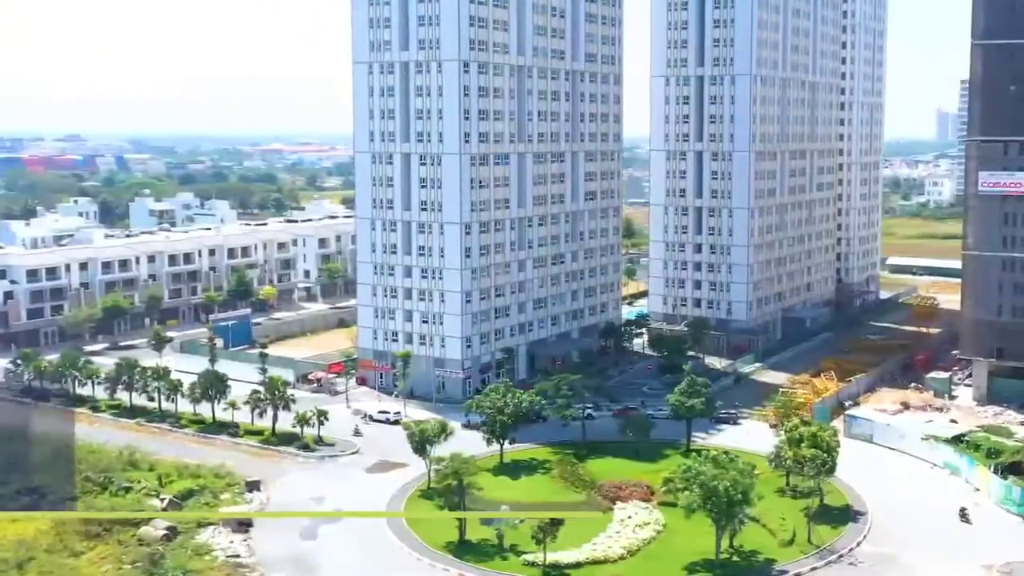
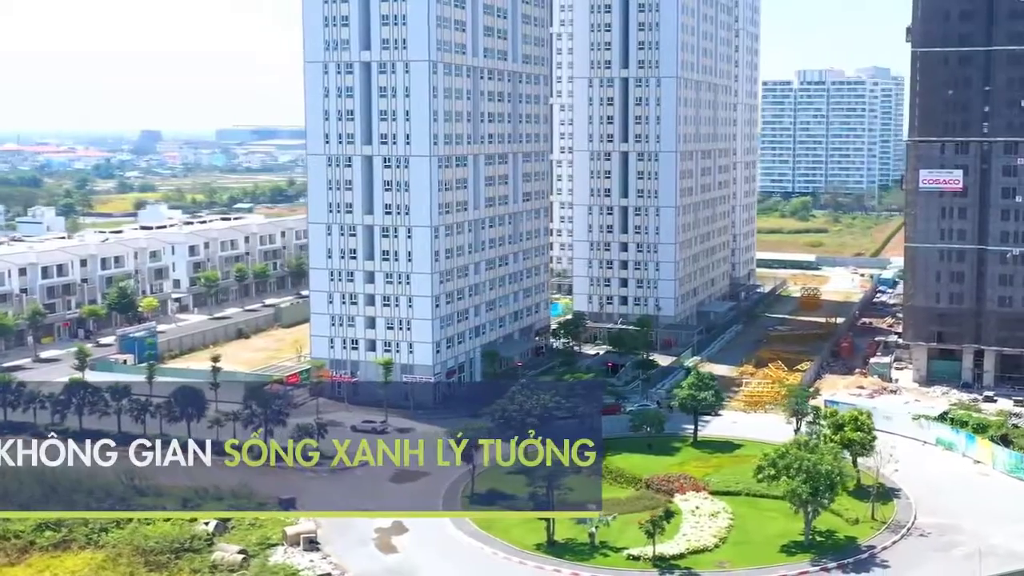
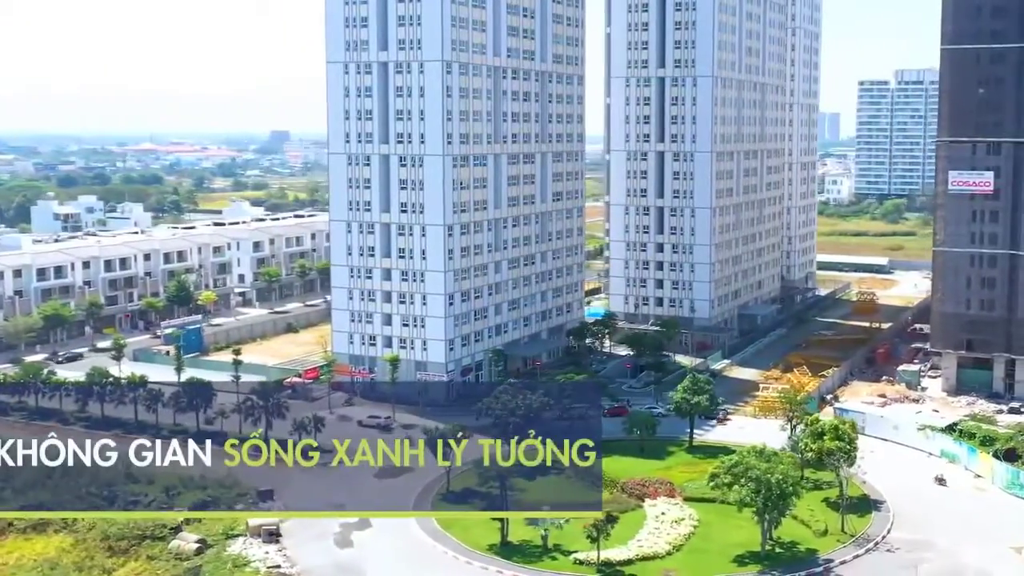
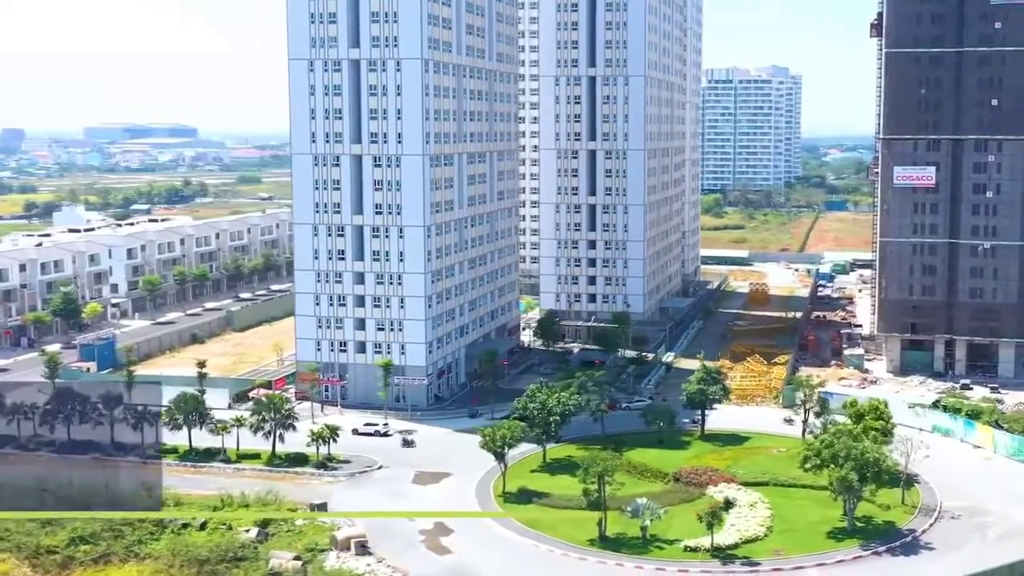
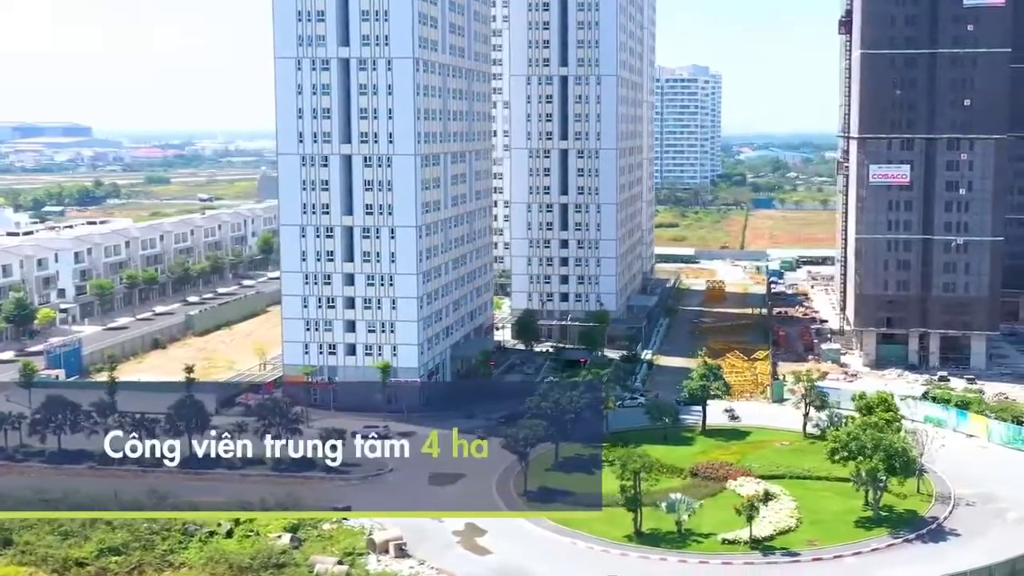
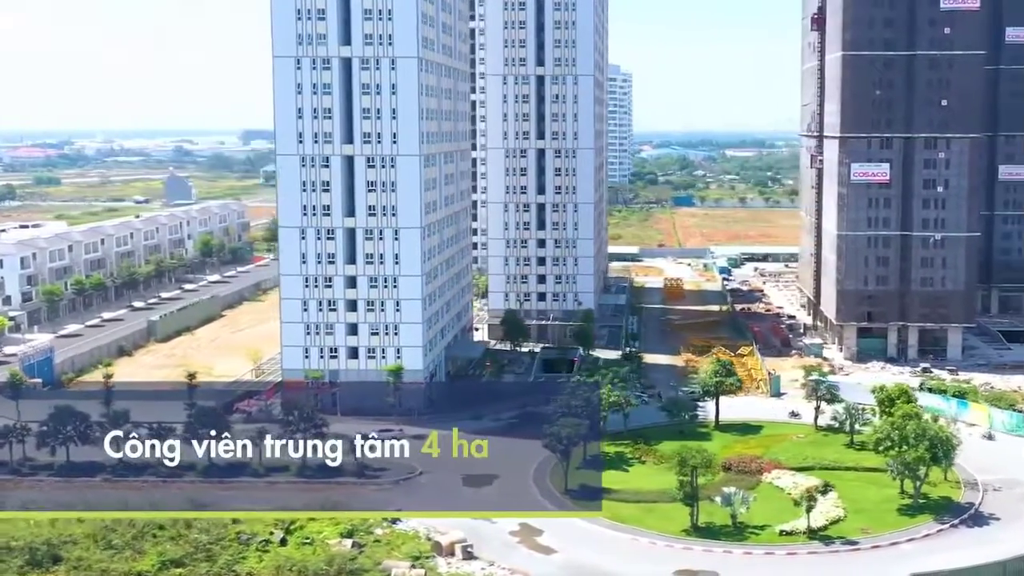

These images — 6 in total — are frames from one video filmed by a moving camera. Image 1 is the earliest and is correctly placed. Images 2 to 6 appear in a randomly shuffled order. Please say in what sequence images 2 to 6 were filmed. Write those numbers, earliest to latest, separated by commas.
3, 2, 4, 5, 6
